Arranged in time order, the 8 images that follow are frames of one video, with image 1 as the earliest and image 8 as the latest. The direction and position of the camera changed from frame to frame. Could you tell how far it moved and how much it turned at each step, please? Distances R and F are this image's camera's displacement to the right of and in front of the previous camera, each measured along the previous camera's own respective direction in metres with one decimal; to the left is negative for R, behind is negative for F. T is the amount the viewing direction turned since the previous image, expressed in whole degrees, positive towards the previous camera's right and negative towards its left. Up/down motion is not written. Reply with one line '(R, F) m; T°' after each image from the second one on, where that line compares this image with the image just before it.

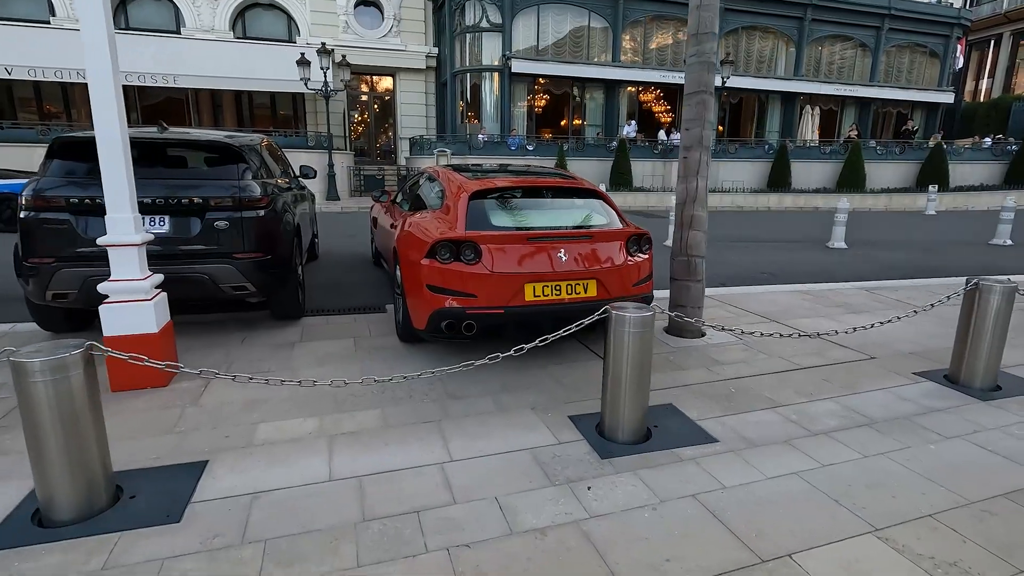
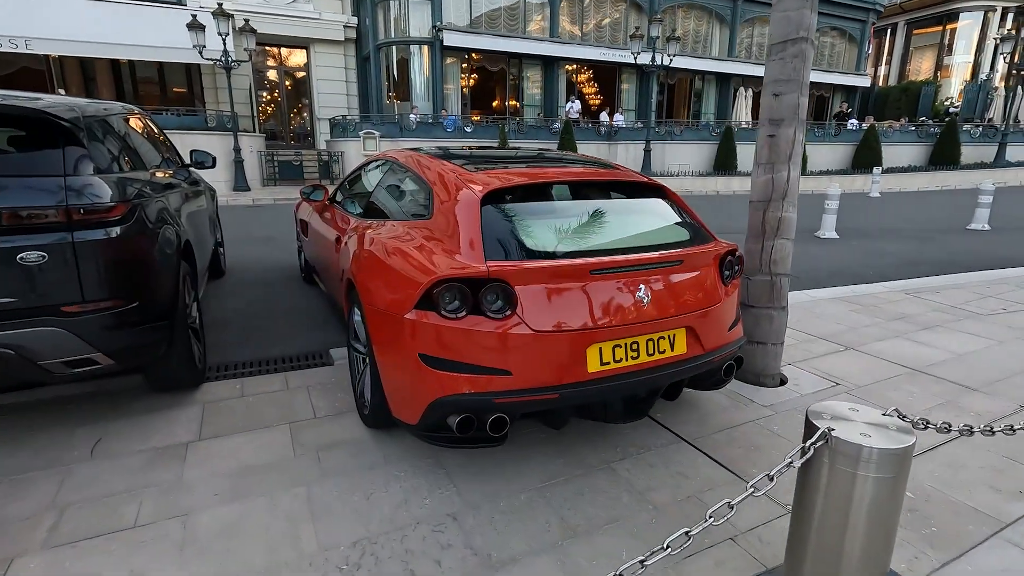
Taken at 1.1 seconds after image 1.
(-0.6, +1.7) m; +8°
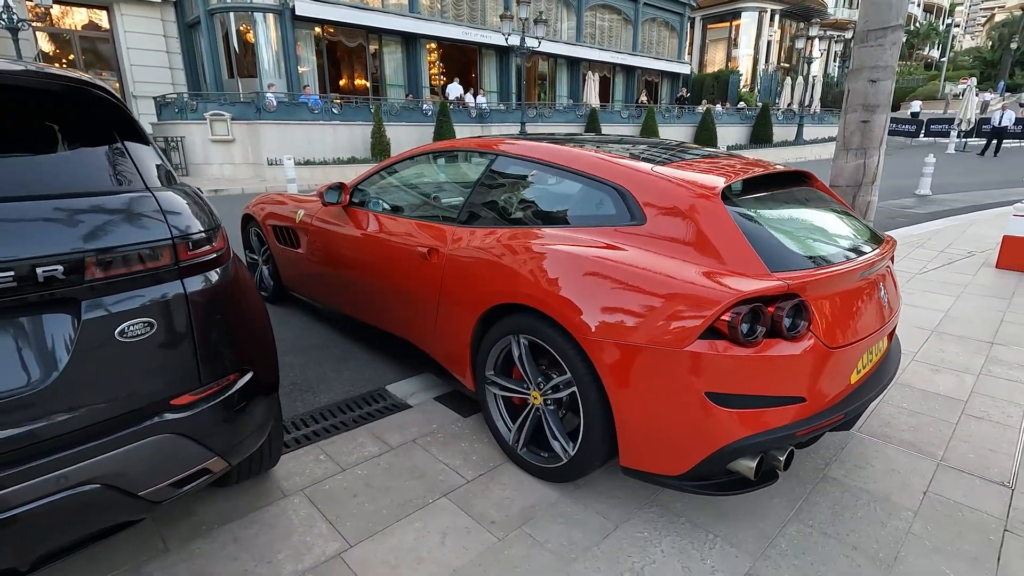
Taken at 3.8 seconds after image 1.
(-1.6, +0.7) m; +17°
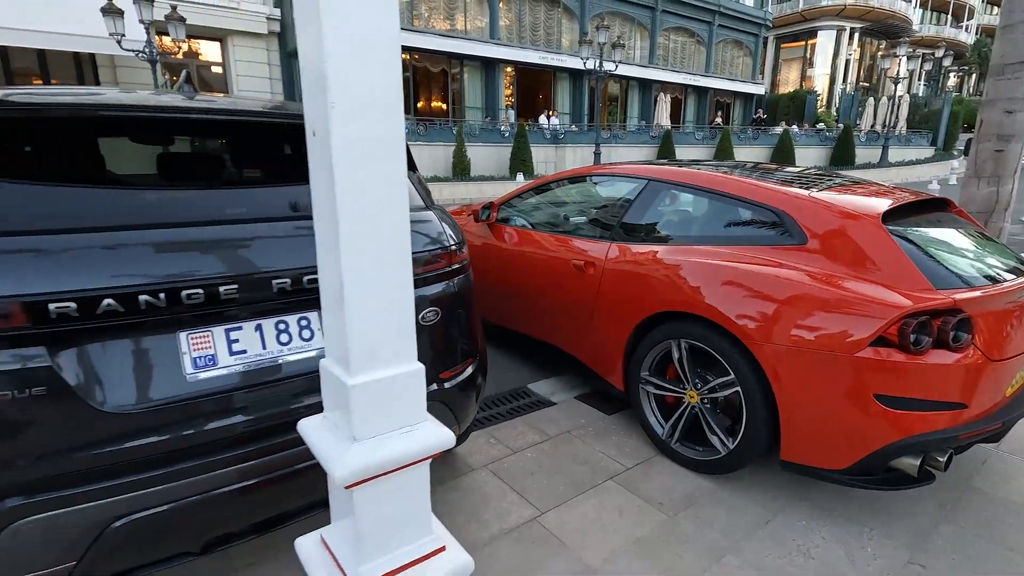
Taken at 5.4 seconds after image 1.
(-0.6, -0.4) m; -6°
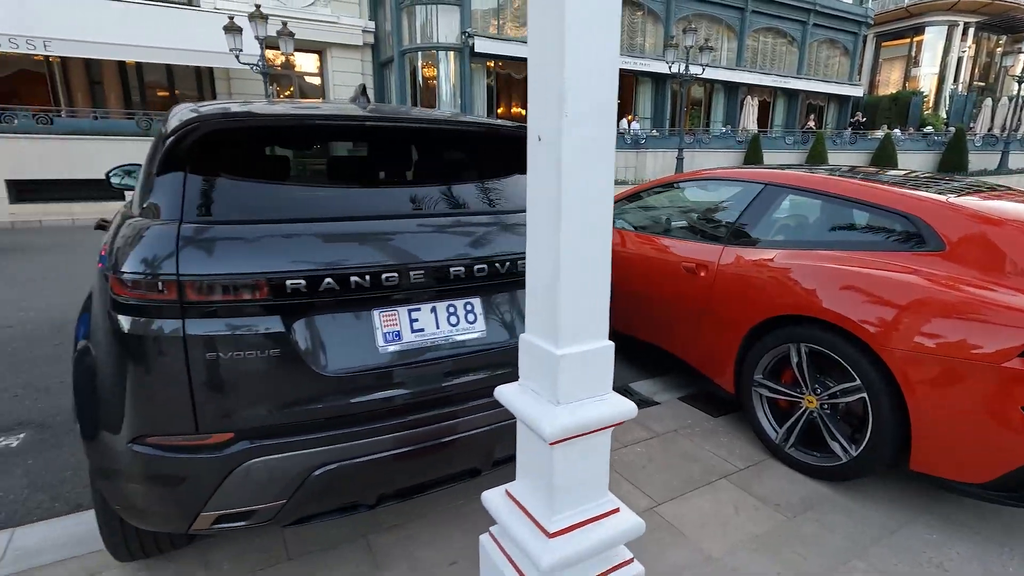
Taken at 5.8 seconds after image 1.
(-0.3, -0.2) m; -7°
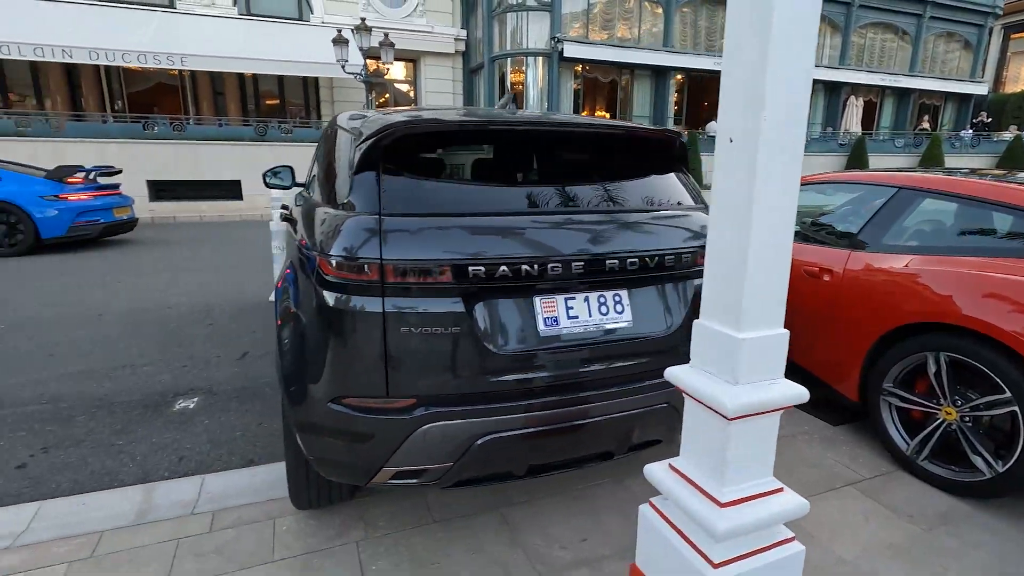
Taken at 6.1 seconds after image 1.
(-0.3, -0.2) m; -8°
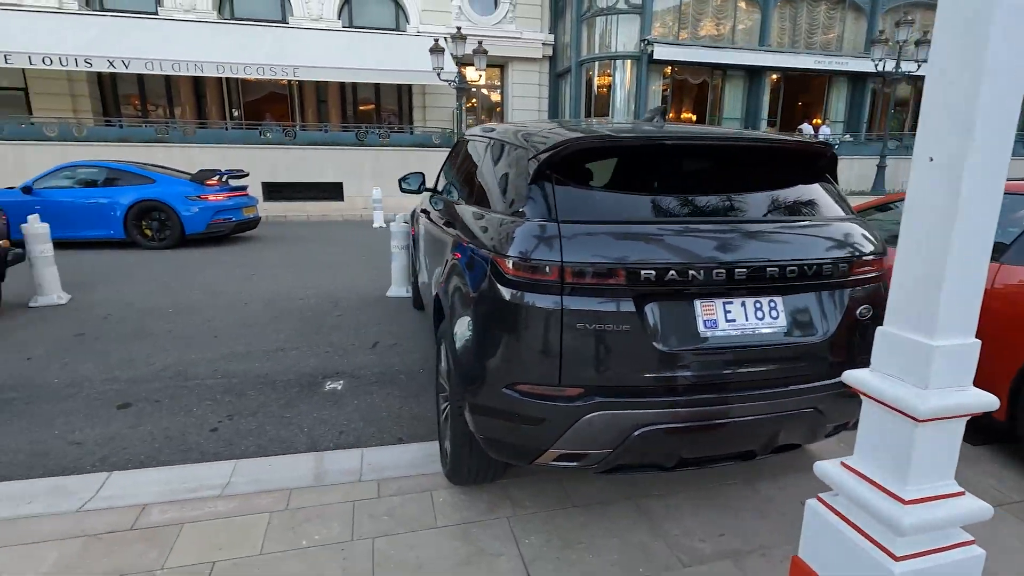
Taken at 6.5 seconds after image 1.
(-0.3, -0.2) m; -8°
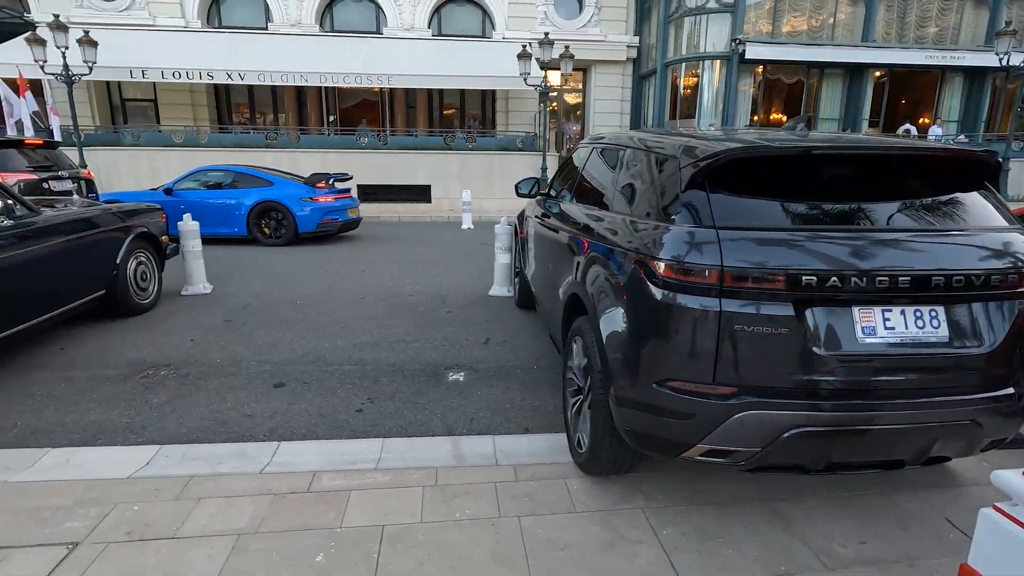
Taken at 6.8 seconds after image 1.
(-0.4, -0.2) m; -7°
